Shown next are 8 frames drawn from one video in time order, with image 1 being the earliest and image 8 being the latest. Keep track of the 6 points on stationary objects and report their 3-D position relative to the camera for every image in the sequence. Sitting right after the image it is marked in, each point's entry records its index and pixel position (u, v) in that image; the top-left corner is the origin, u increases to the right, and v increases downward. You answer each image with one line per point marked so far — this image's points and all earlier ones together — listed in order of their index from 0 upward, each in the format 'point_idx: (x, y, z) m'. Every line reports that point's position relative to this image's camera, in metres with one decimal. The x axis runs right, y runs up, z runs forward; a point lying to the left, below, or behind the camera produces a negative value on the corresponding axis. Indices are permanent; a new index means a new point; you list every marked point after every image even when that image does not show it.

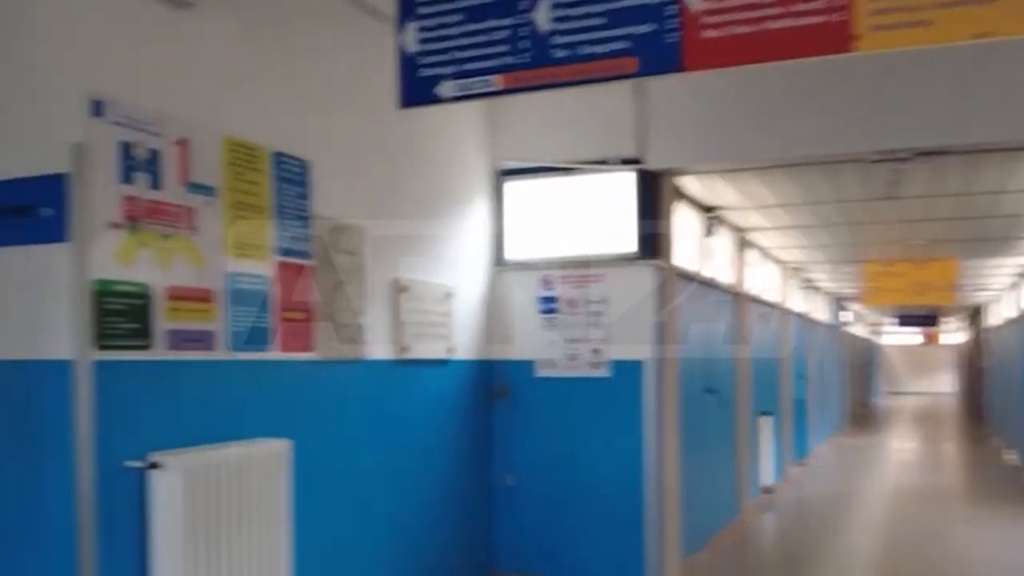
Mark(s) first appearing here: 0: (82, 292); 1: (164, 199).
0: (-1.2, 0.0, +2.7) m
1: (-1.1, +0.3, +2.9) m
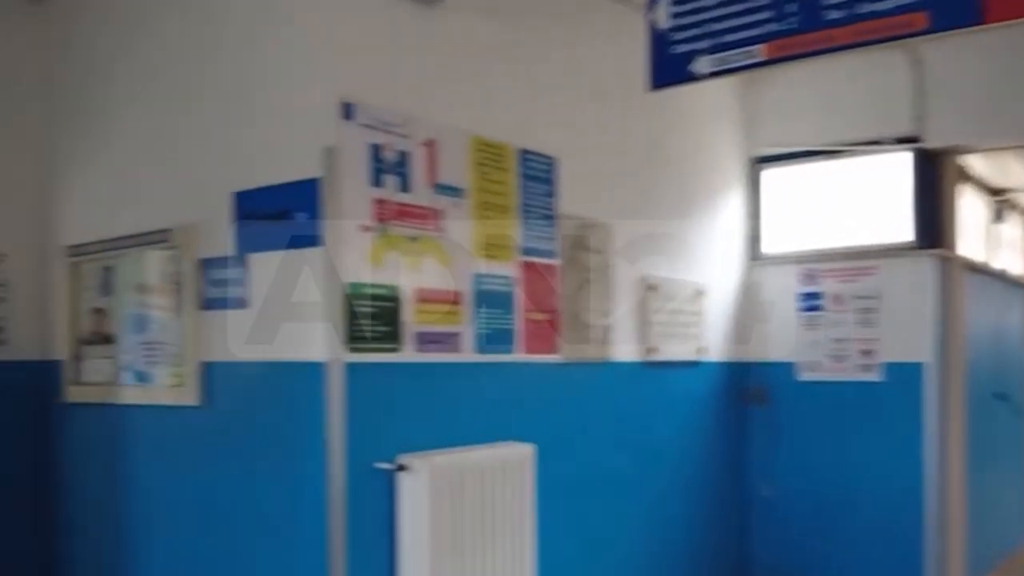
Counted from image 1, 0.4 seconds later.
0: (-0.5, 0.0, +2.7) m
1: (-0.3, +0.3, +2.9) m
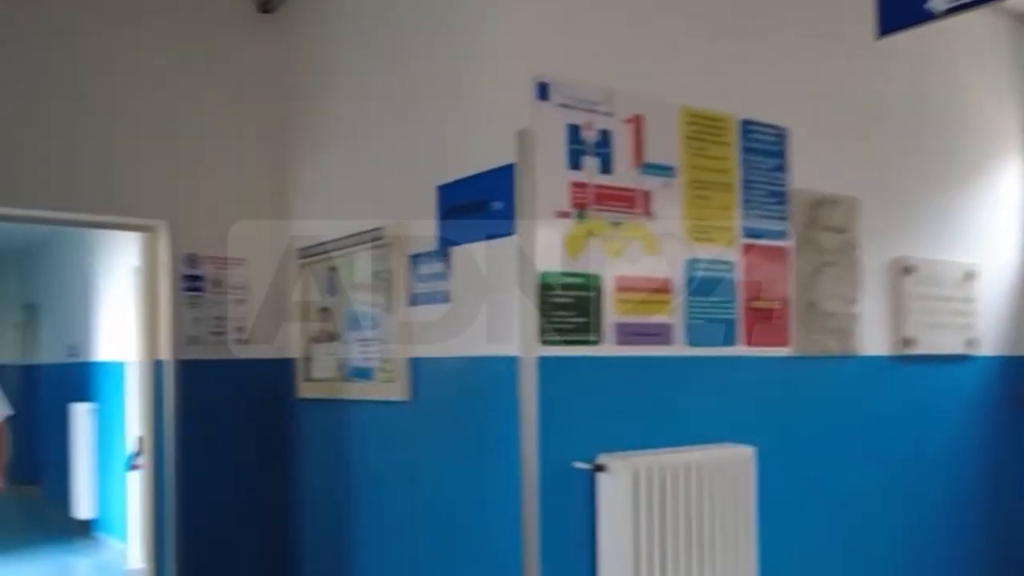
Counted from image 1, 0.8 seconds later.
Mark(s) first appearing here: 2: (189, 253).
0: (+0.1, 0.0, +2.5) m
1: (+0.3, +0.3, +2.7) m
2: (-1.3, +0.1, +3.9) m
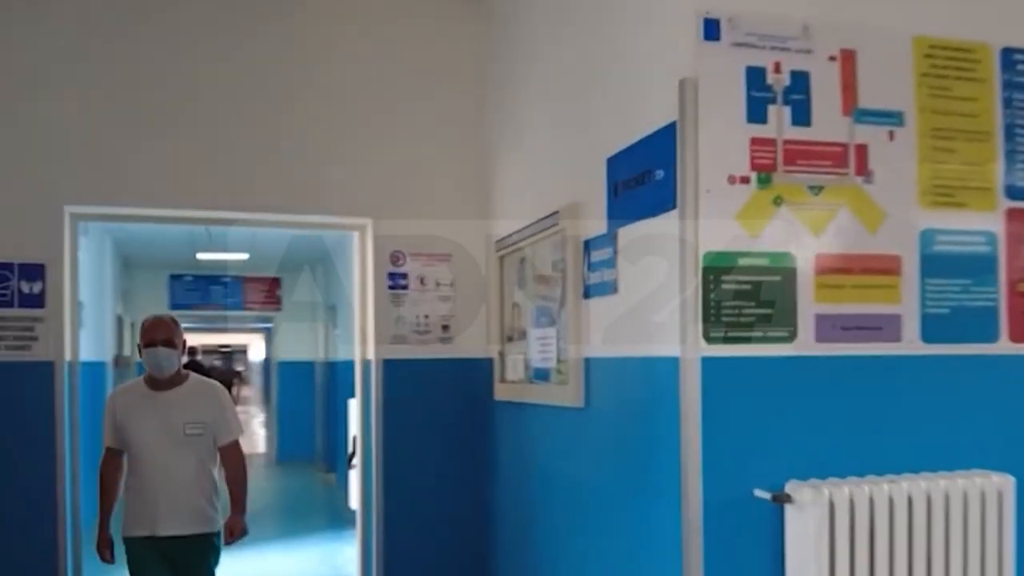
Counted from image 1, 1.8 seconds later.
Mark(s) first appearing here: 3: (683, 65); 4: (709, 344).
0: (+0.4, 0.0, +2.0) m
1: (+0.7, +0.3, +2.1) m
2: (-0.5, +0.1, +3.7) m
3: (+0.4, +0.5, +2.1) m
4: (+0.4, -0.1, +2.0) m
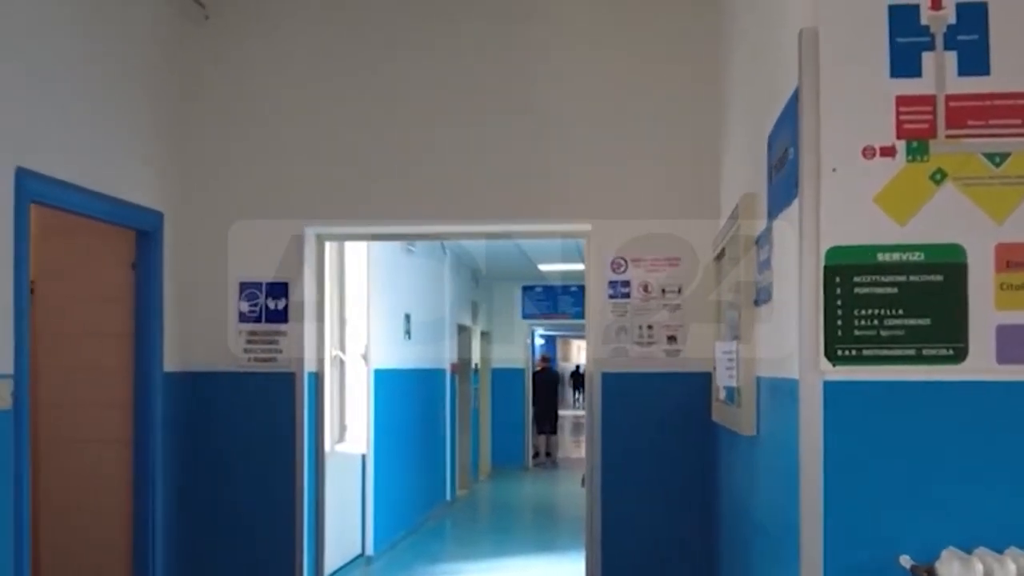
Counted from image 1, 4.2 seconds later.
0: (+0.5, 0.0, +1.6) m
1: (+0.8, +0.3, +1.6) m
2: (+0.4, +0.1, +3.5) m
3: (+0.5, +0.5, +1.7) m
4: (+0.5, -0.1, +1.6) m
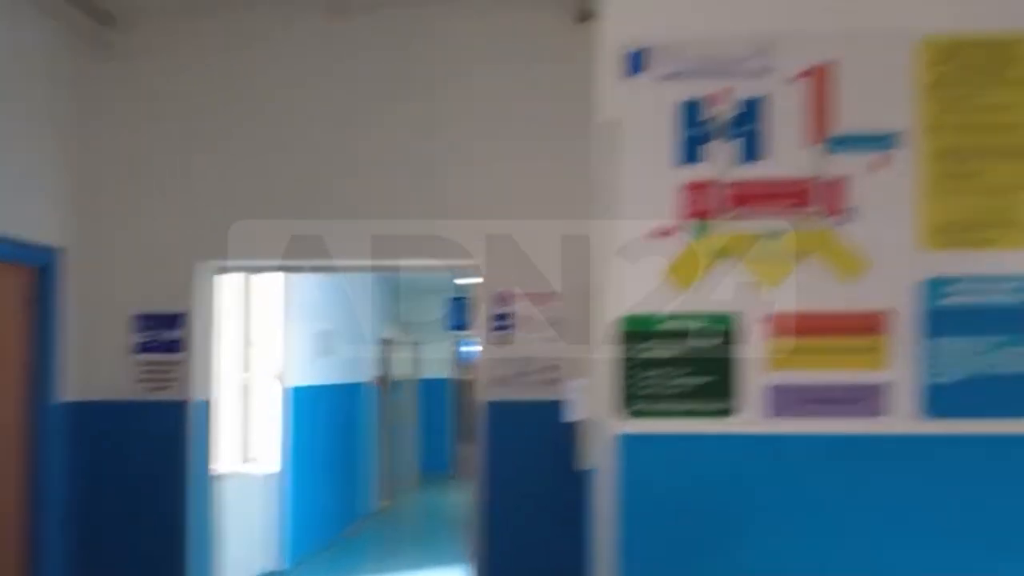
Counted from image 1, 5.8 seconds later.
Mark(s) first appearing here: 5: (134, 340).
0: (+0.2, -0.1, +1.8) m
1: (+0.5, +0.2, +1.8) m
2: (-0.1, 0.0, +3.7) m
3: (+0.2, +0.4, +1.9) m
4: (+0.2, -0.2, +1.8) m
5: (-1.5, -0.2, +3.8) m
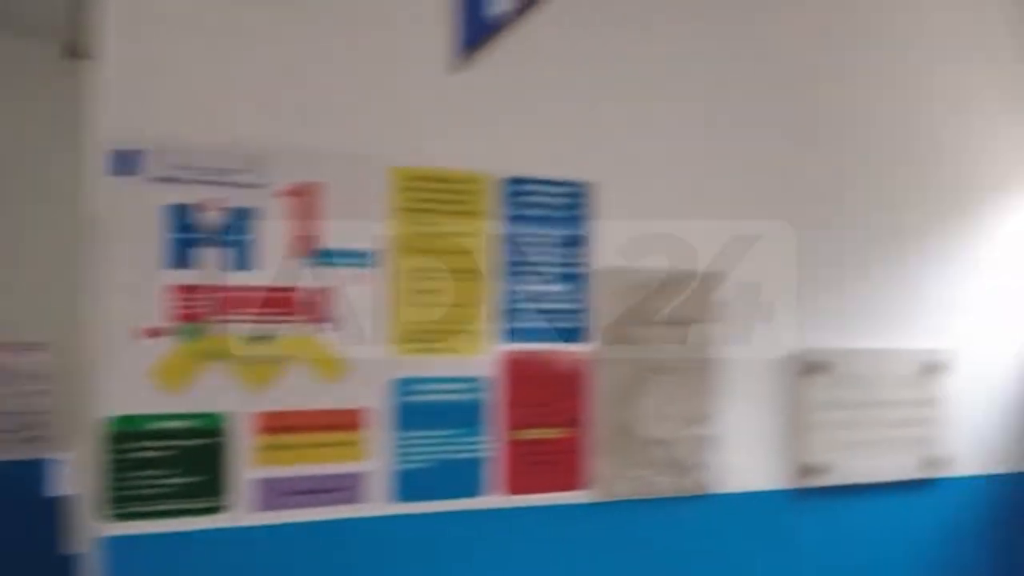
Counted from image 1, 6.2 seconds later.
0: (-0.8, -0.3, +1.8) m
1: (-0.5, 0.0, +2.0) m
2: (-1.8, -0.2, +3.4) m
3: (-0.8, +0.2, +1.9) m
4: (-0.7, -0.4, +1.8) m
5: (-3.1, -0.3, +2.8) m
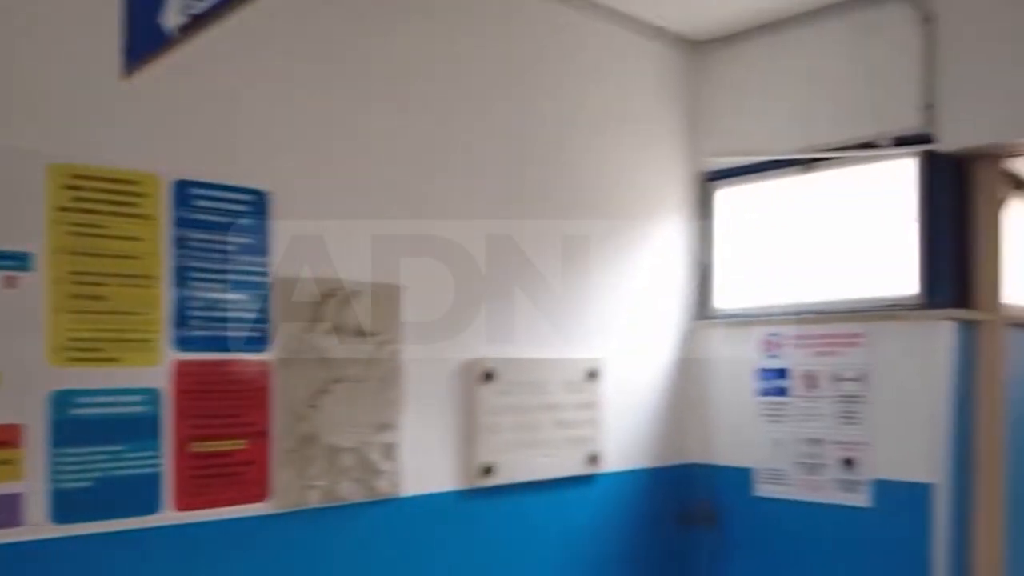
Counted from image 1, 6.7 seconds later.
0: (-1.3, -0.3, +1.6) m
1: (-1.1, 0.0, +1.8) m
2: (-2.8, -0.2, +2.7) m
3: (-1.4, +0.2, +1.6) m
4: (-1.3, -0.4, +1.5) m
5: (-3.9, -0.3, +1.8) m
